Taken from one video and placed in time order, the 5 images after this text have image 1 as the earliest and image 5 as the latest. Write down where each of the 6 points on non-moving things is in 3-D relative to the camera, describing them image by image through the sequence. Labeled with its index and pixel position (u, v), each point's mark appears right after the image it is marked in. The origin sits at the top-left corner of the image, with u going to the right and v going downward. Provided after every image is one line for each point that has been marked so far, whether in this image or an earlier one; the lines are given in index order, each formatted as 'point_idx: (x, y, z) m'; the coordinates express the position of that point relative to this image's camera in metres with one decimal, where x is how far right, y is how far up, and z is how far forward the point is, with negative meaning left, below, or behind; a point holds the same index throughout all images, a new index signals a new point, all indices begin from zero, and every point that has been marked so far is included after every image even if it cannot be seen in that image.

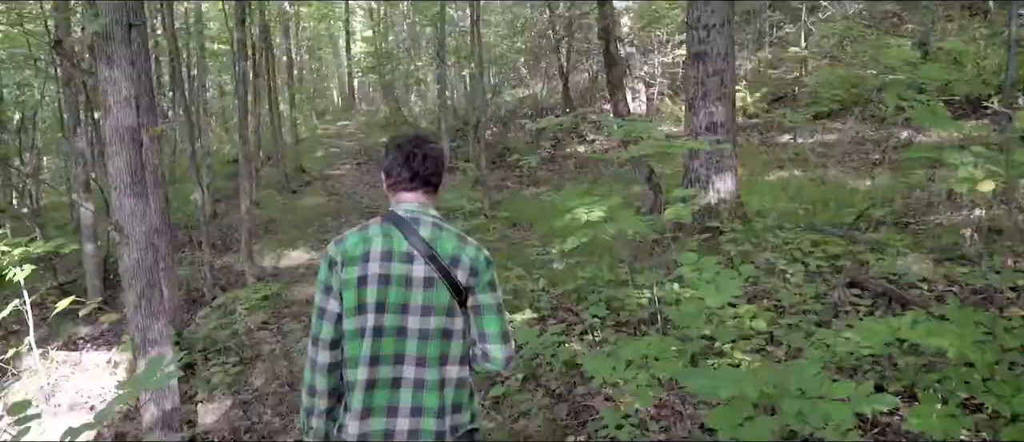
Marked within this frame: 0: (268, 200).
0: (-4.3, +0.4, +13.8) m
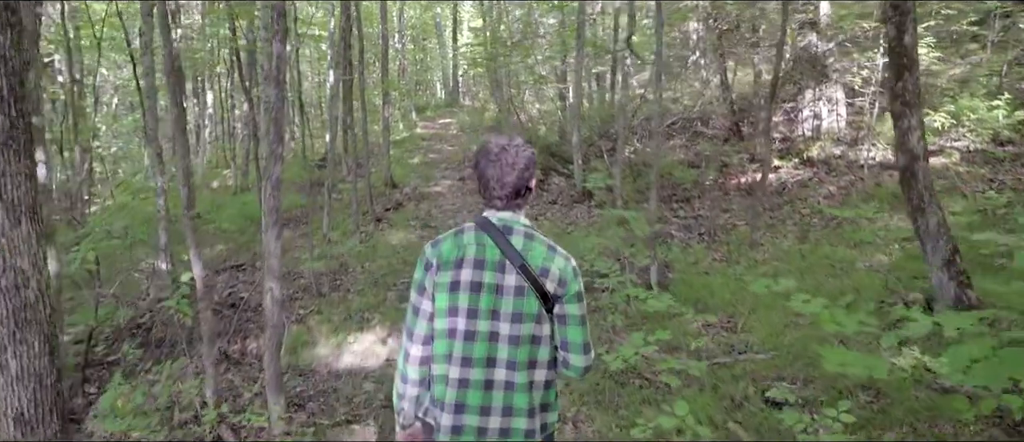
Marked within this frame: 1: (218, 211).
0: (-2.3, -0.1, +10.4) m
1: (-5.1, +0.1, +13.2) m
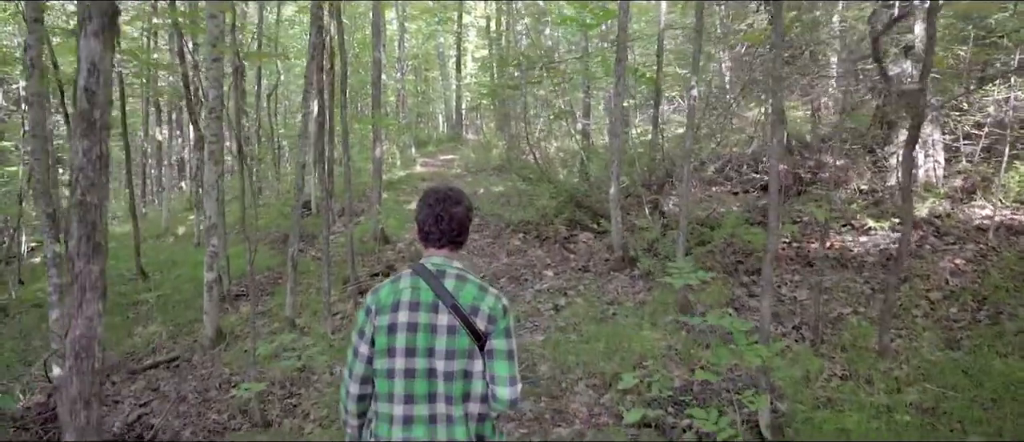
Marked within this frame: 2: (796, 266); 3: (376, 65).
0: (-2.0, -0.9, +8.0) m
1: (-4.8, -0.8, +10.8) m
2: (+3.1, -0.5, +8.4) m
3: (-2.4, +2.7, +13.5) m
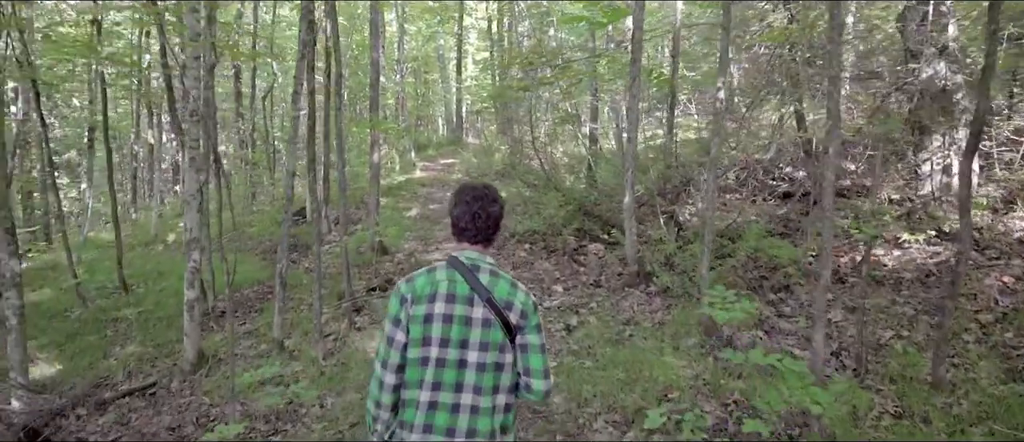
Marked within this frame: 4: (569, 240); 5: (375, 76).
0: (-1.9, -1.0, +7.4) m
1: (-4.8, -0.9, +10.1) m
2: (+3.2, -0.6, +7.8) m
3: (-2.3, +2.6, +12.9) m
4: (+0.7, -0.3, +10.1) m
5: (-2.2, +2.4, +12.6) m
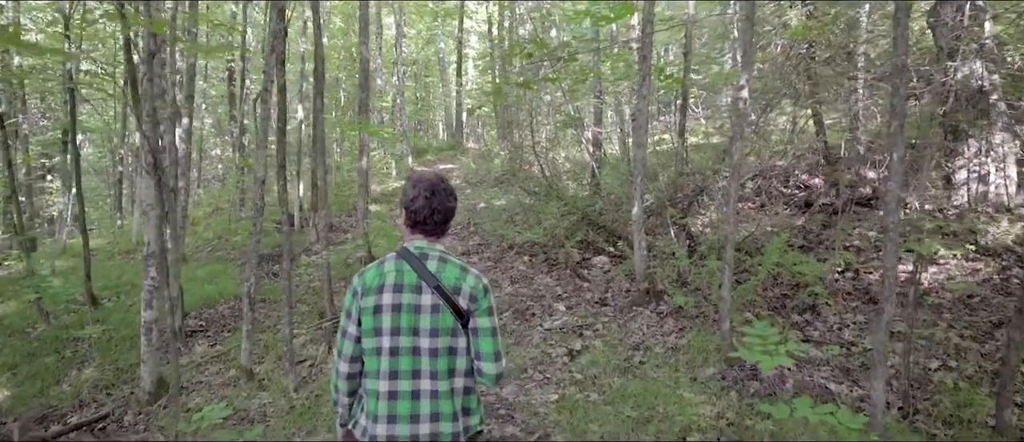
0: (-2.0, -1.2, +6.6) m
1: (-4.8, -1.0, +9.4) m
2: (+3.1, -0.7, +7.0) m
3: (-2.3, +2.4, +12.1) m
4: (+0.7, -0.4, +9.4) m
5: (-2.2, +2.3, +11.8) m
